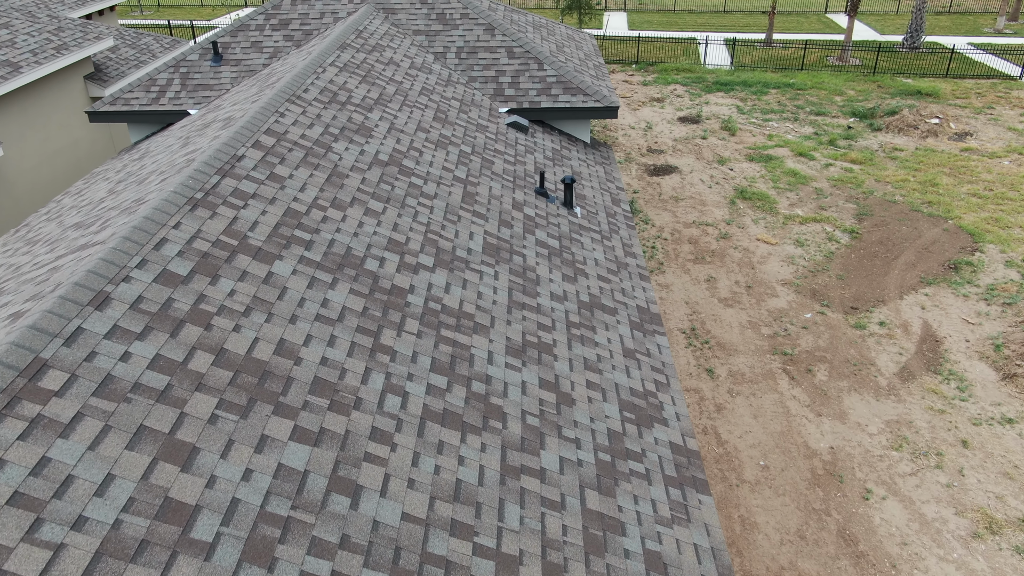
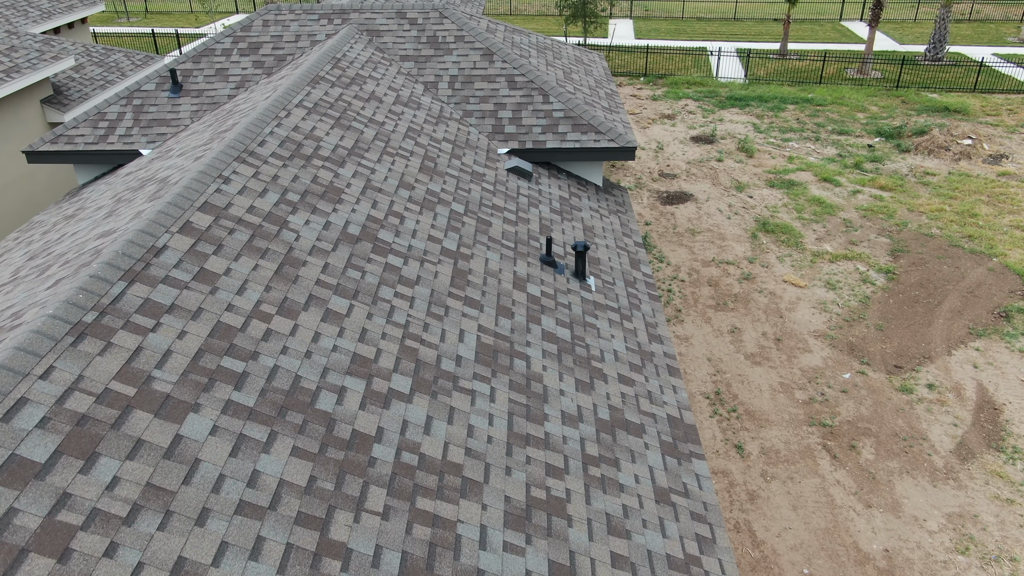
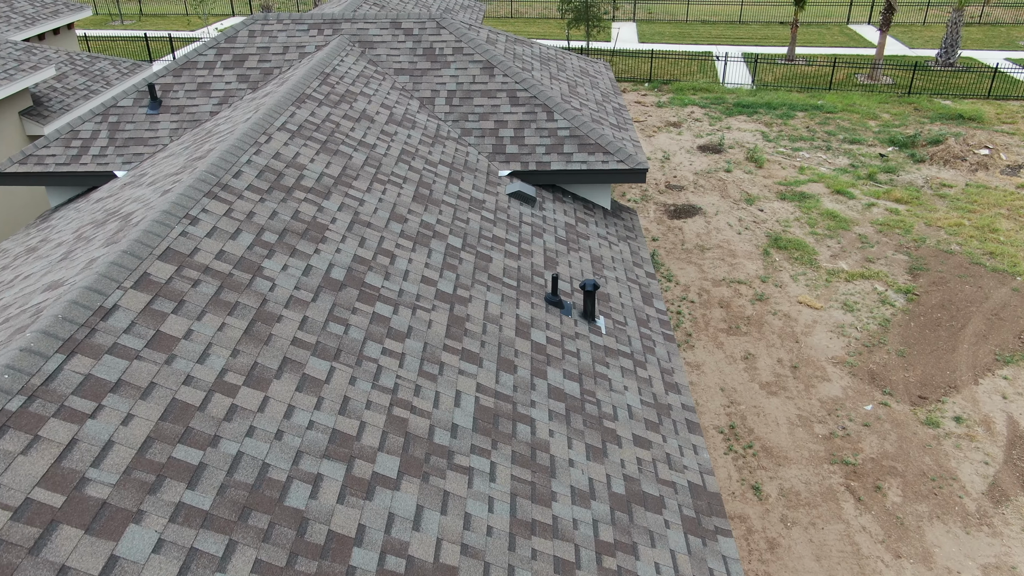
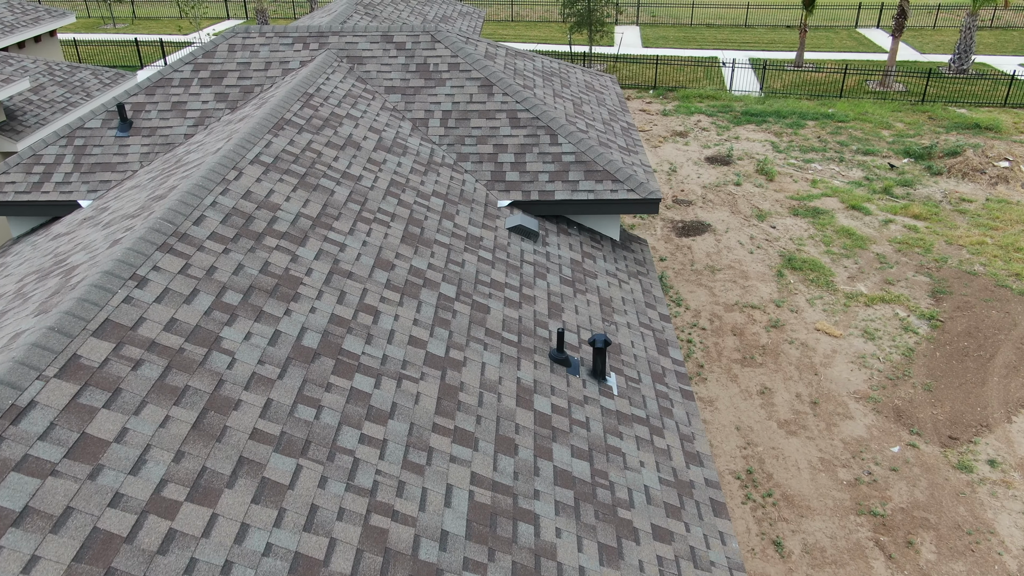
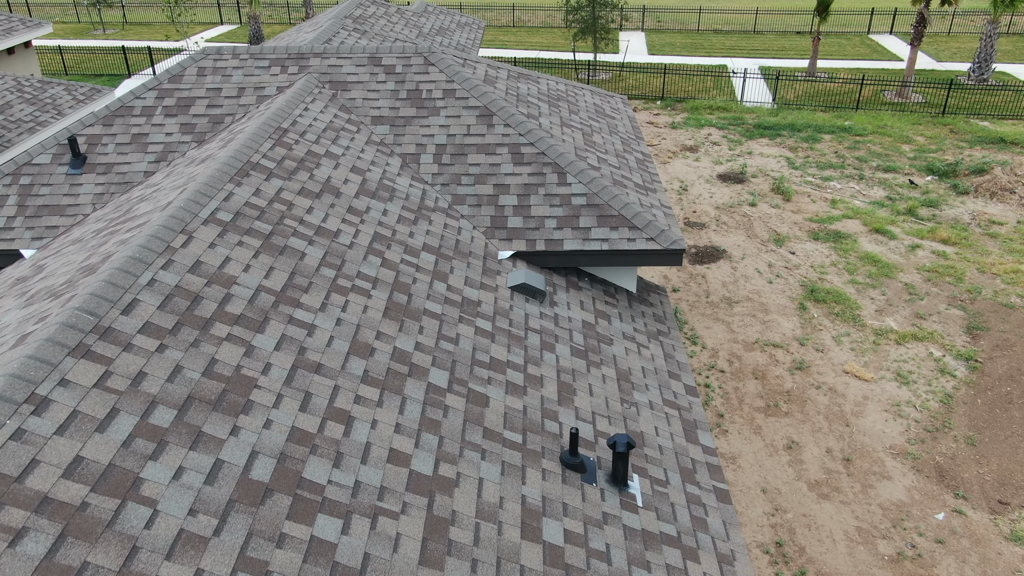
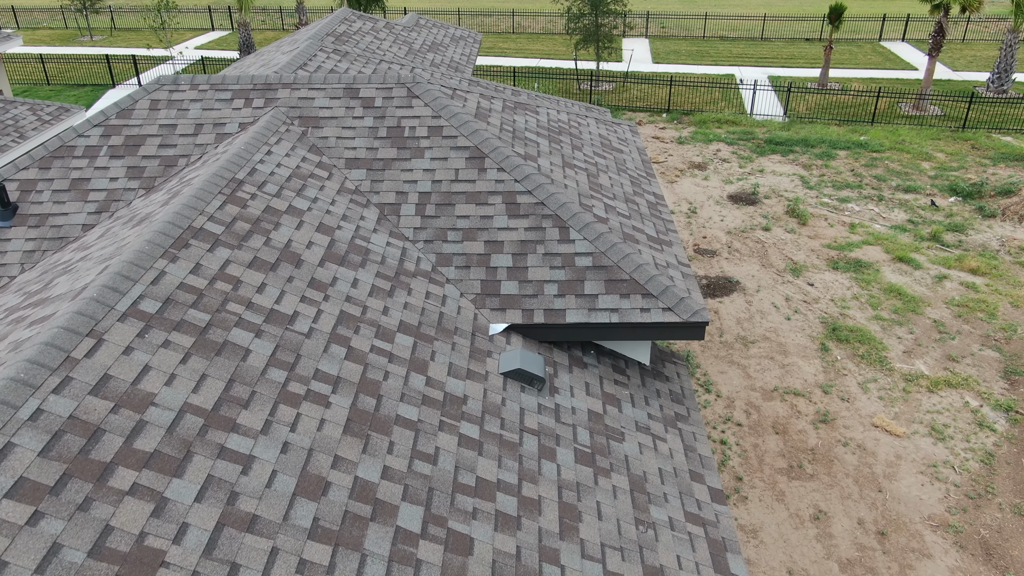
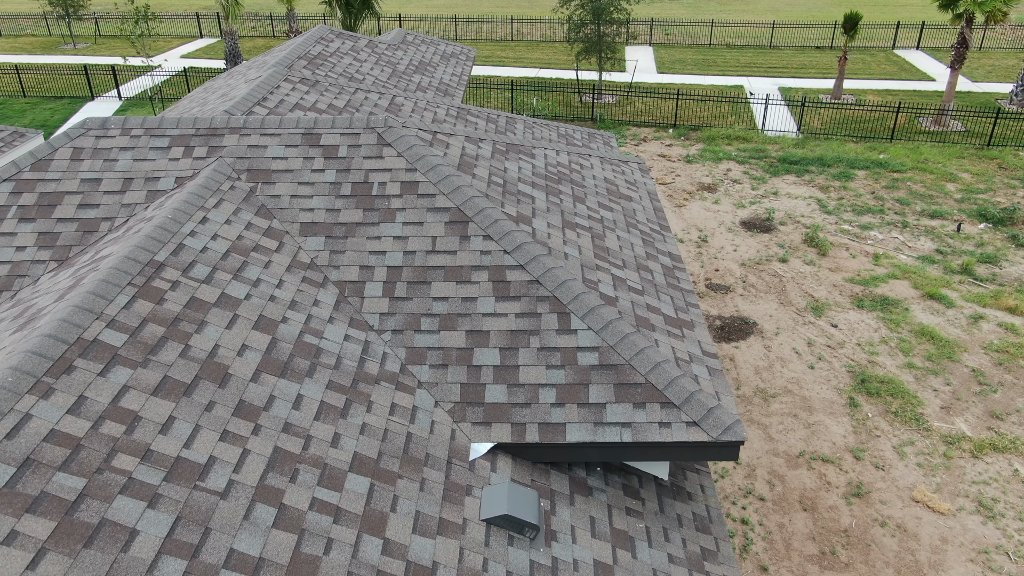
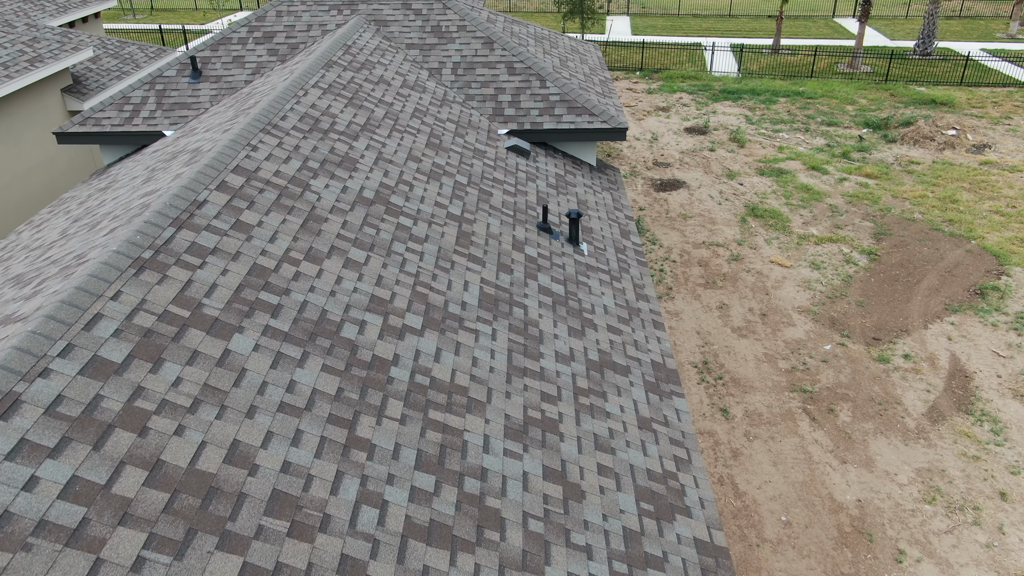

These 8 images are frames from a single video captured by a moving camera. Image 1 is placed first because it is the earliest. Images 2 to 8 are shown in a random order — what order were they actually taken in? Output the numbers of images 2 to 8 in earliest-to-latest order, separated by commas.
8, 2, 3, 4, 5, 6, 7
